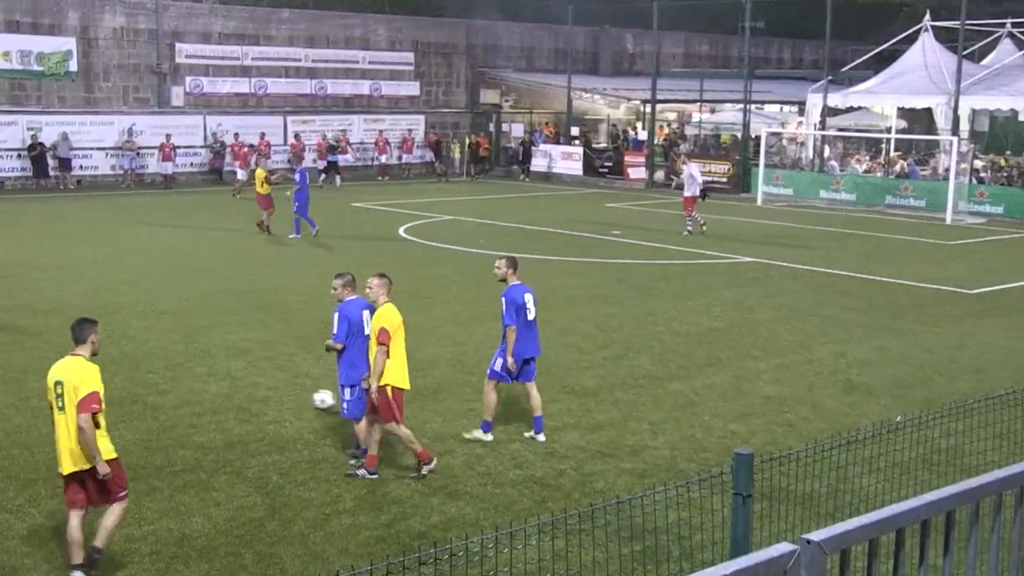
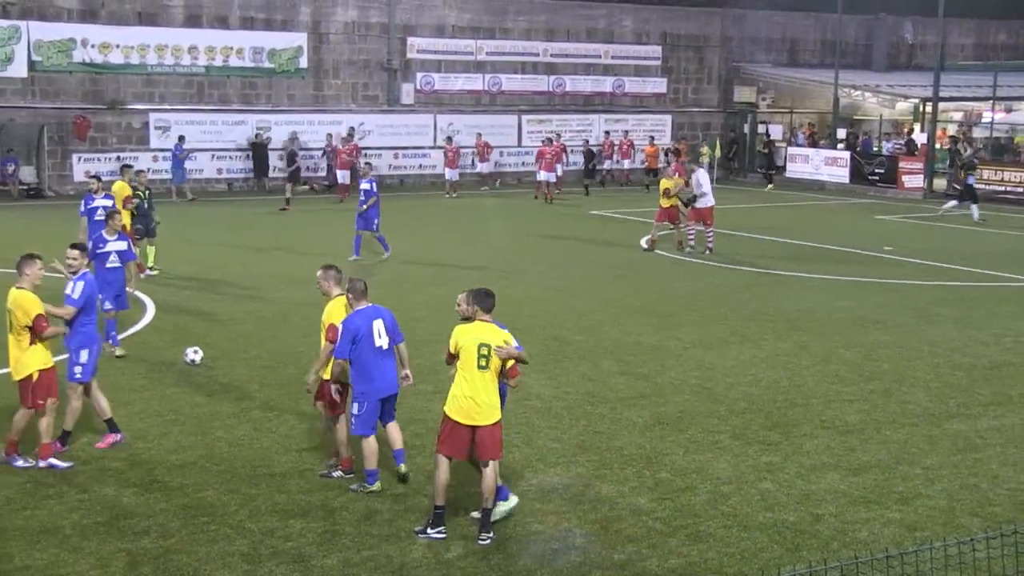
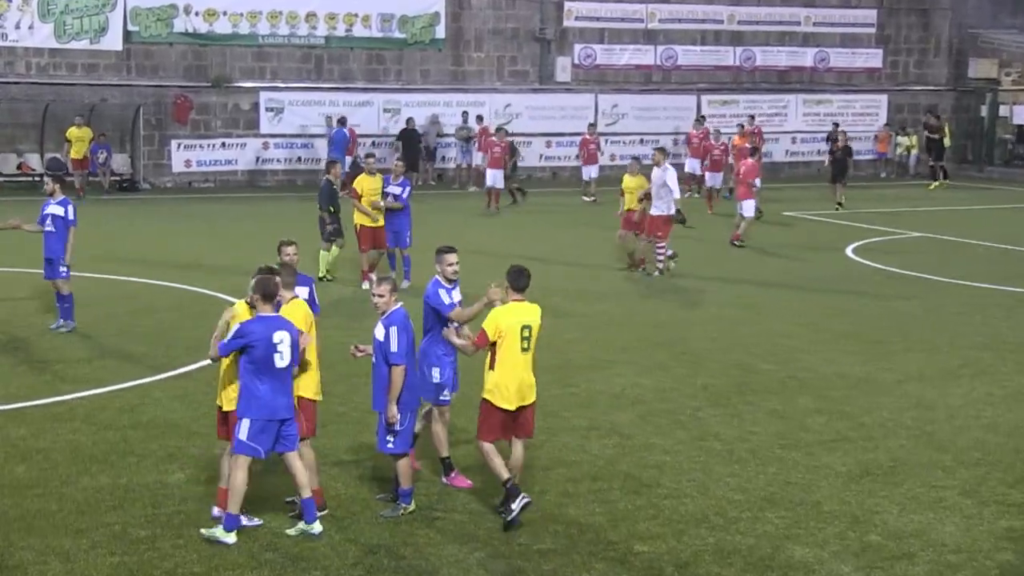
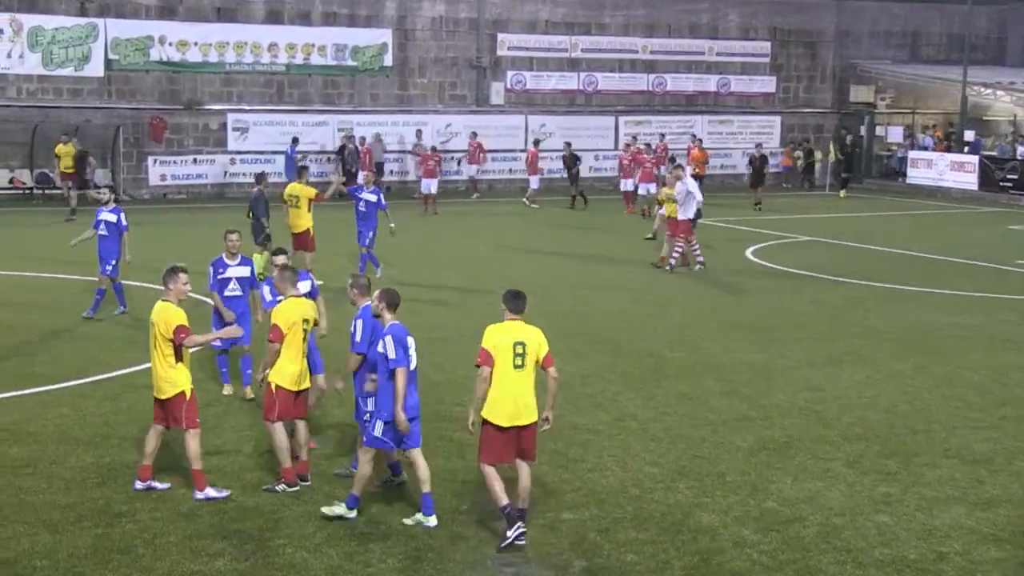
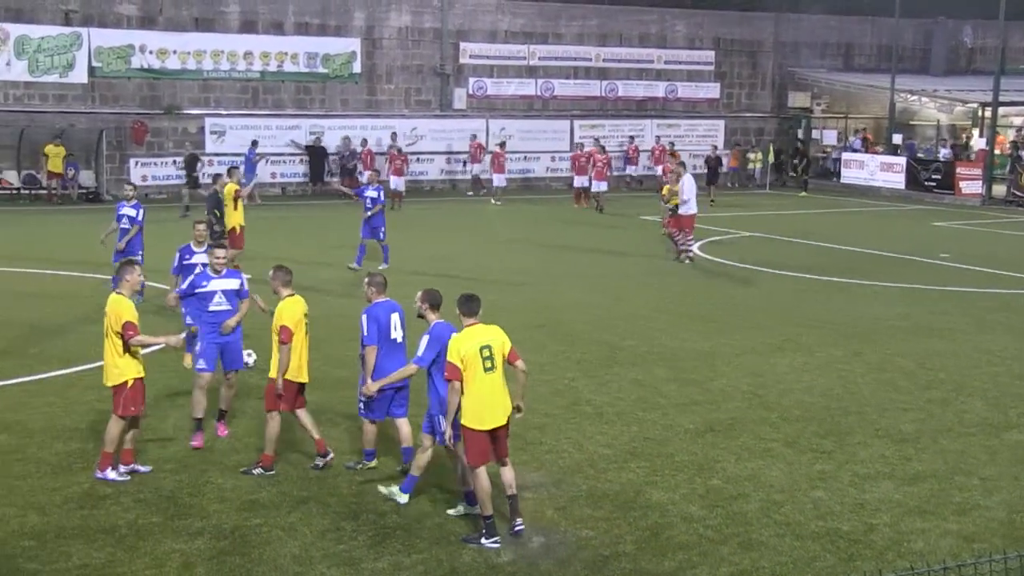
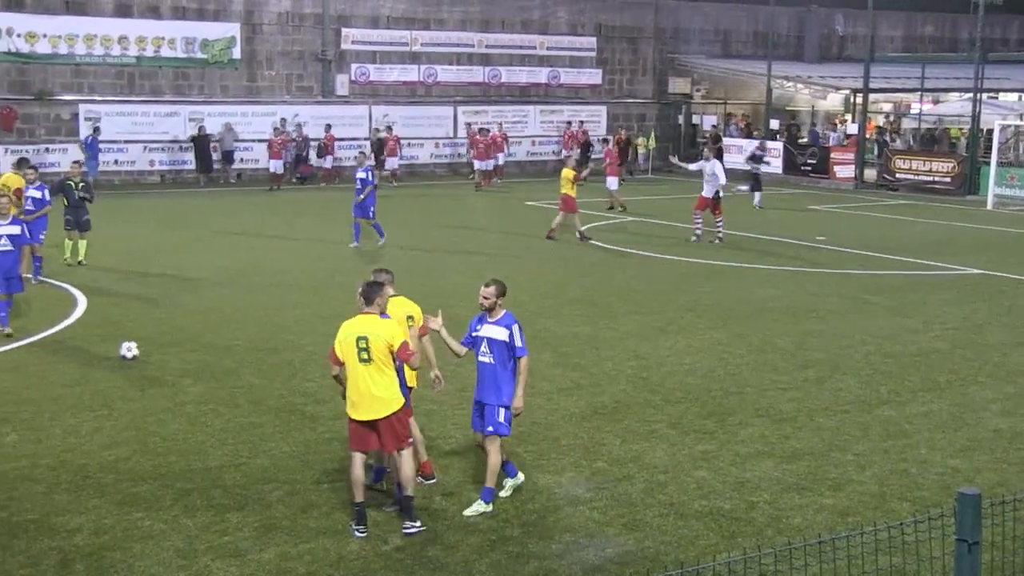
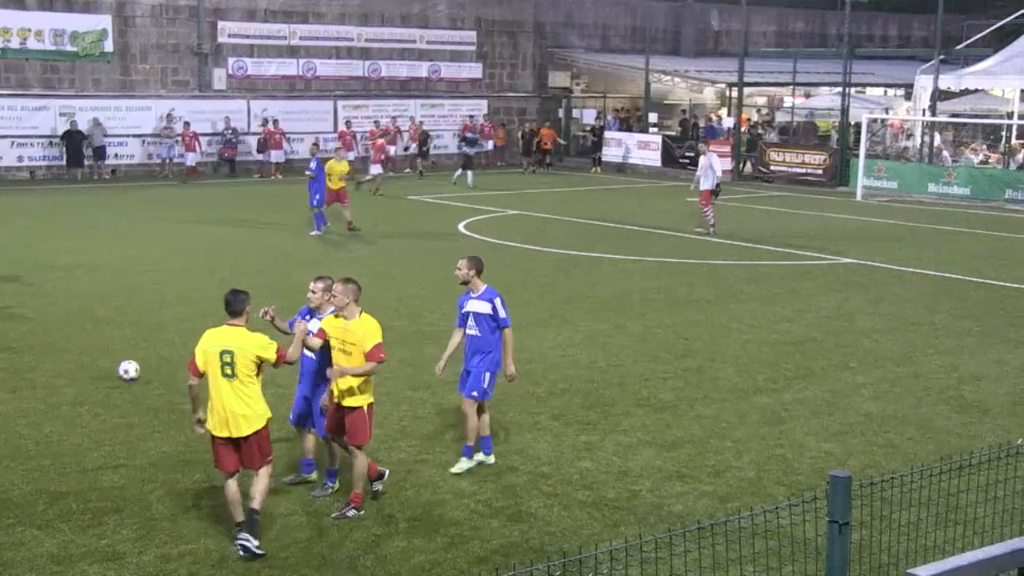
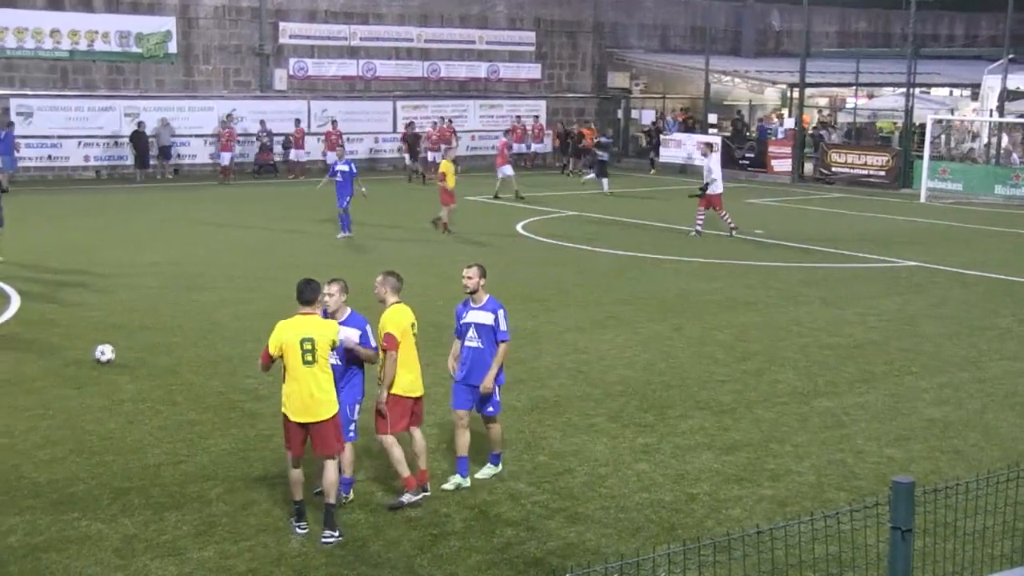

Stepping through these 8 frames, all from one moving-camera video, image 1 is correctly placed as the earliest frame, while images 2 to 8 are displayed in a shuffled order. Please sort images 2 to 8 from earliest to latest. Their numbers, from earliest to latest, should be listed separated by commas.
7, 8, 6, 2, 5, 4, 3
